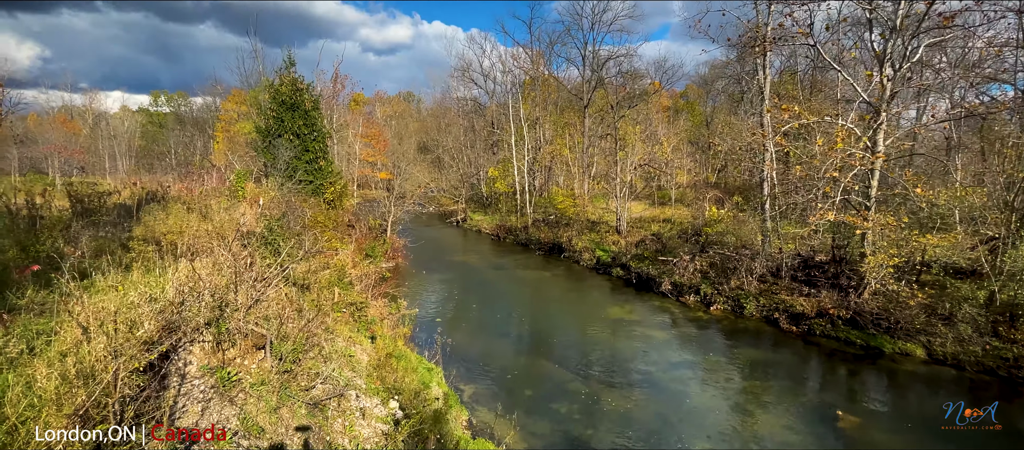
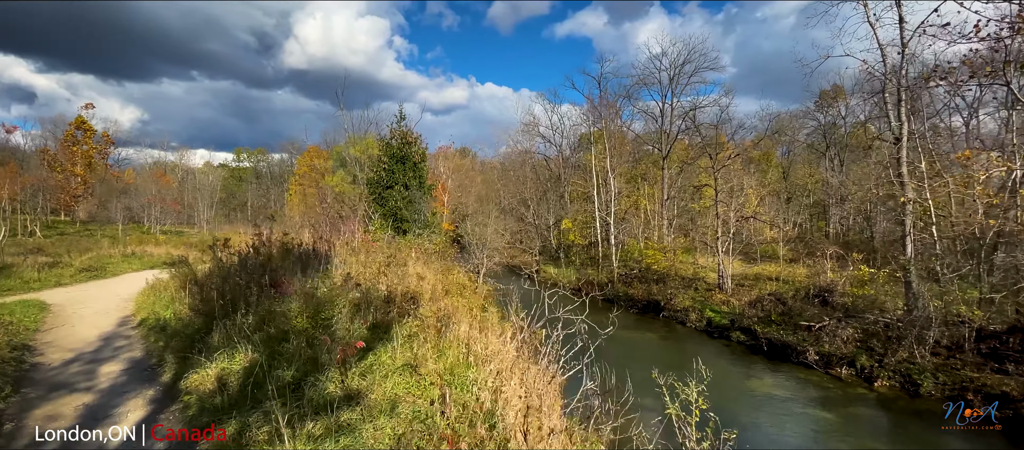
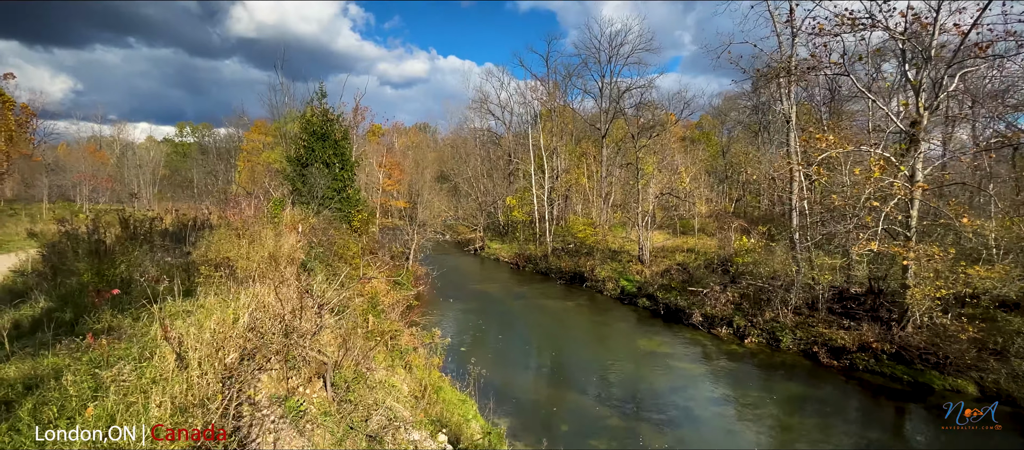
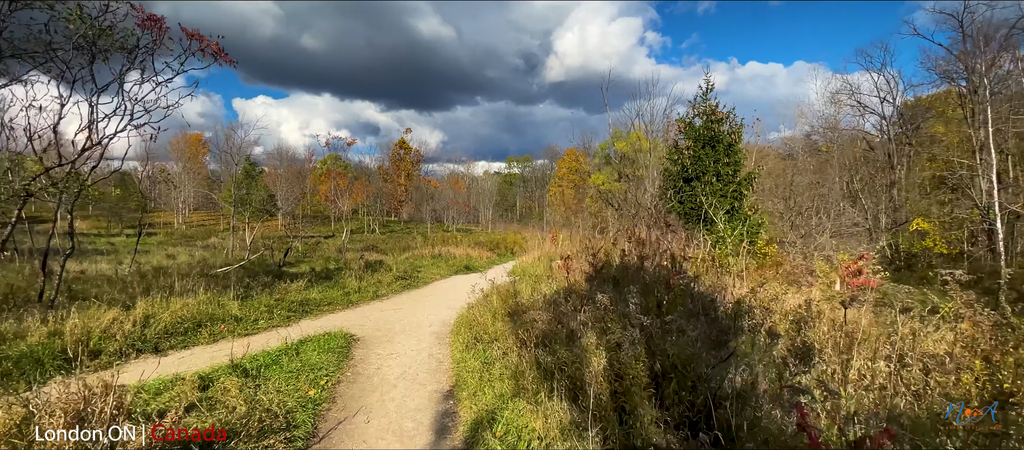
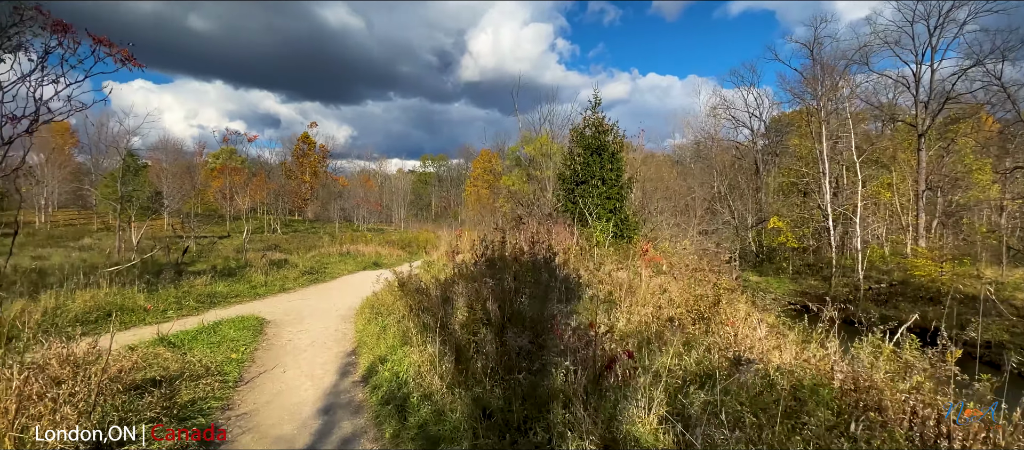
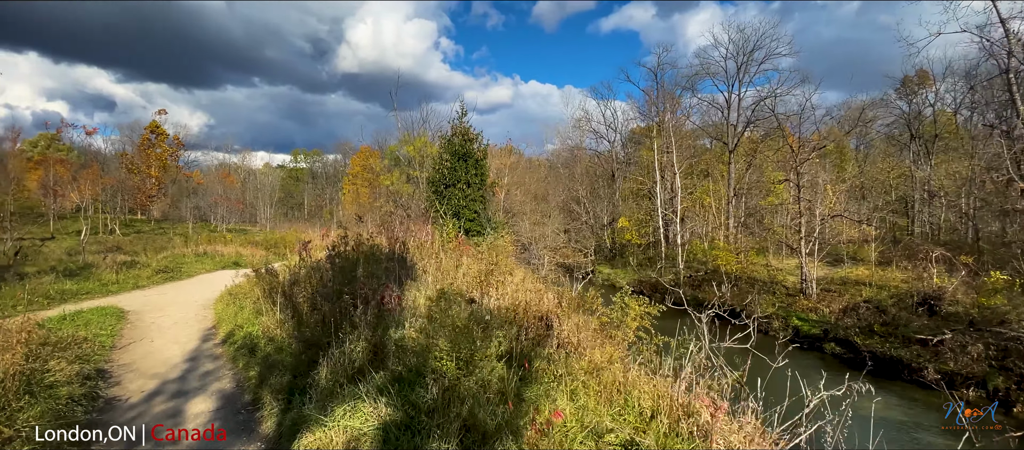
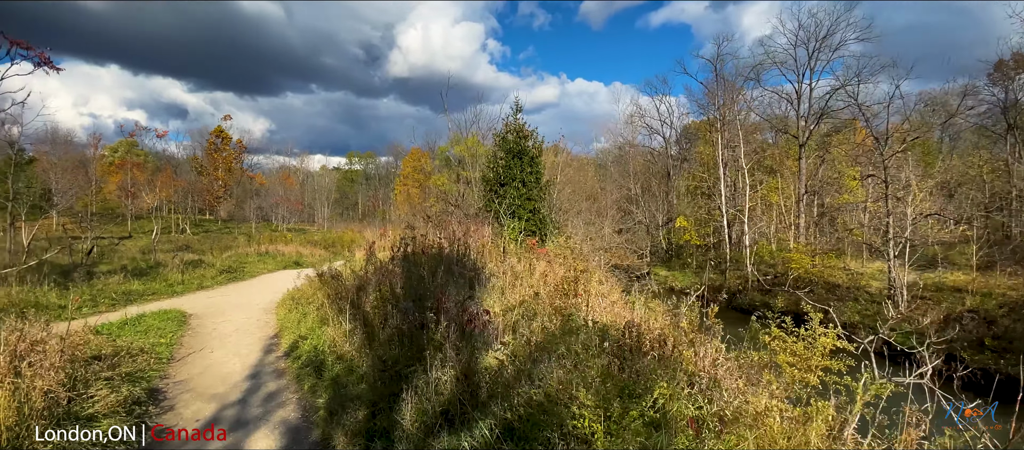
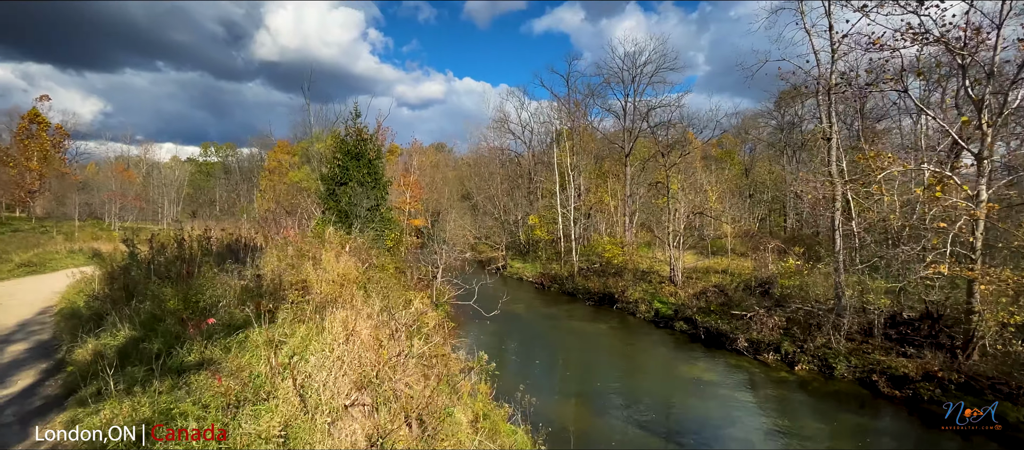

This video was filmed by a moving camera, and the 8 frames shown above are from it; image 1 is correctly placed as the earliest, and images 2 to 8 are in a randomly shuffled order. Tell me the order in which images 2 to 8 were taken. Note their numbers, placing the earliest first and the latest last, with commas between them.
3, 8, 2, 6, 7, 5, 4
